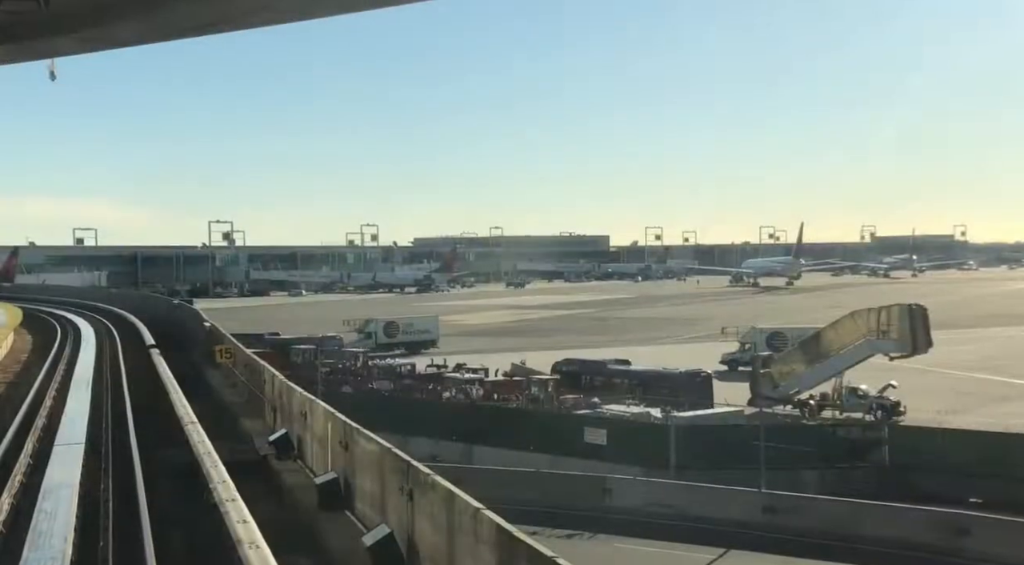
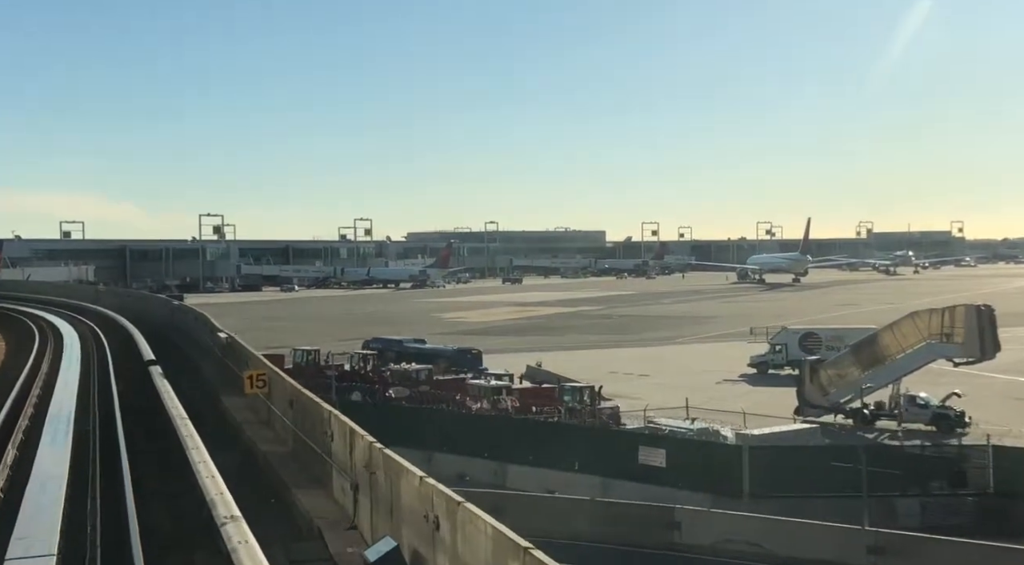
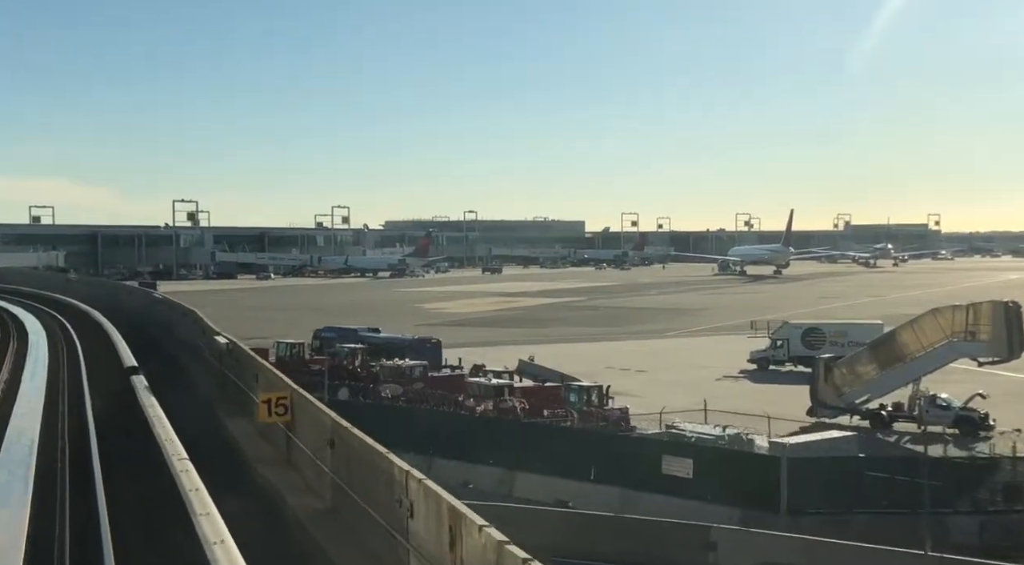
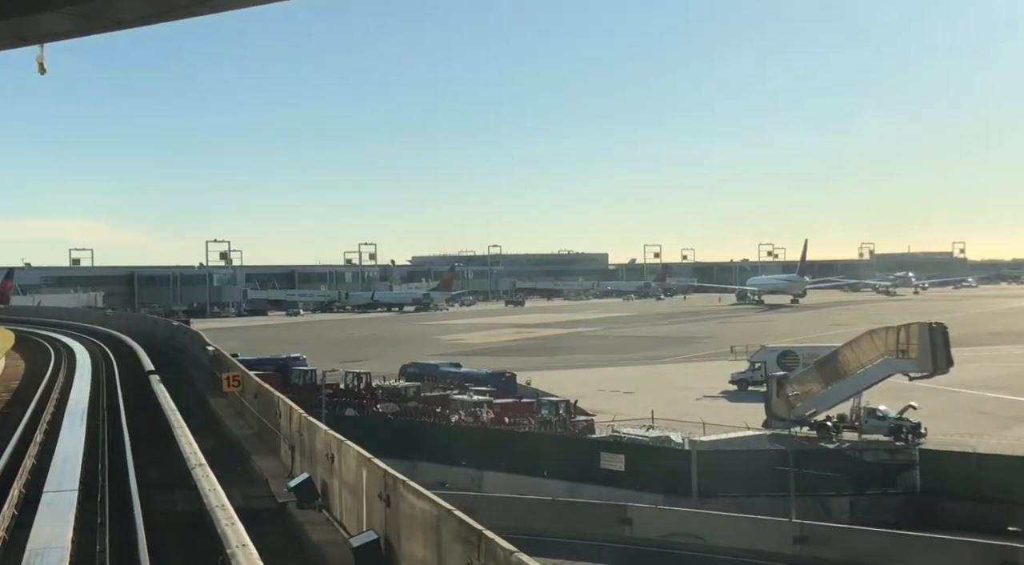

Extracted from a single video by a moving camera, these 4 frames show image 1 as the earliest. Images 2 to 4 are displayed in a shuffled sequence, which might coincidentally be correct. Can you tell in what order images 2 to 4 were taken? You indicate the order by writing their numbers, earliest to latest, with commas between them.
4, 2, 3
